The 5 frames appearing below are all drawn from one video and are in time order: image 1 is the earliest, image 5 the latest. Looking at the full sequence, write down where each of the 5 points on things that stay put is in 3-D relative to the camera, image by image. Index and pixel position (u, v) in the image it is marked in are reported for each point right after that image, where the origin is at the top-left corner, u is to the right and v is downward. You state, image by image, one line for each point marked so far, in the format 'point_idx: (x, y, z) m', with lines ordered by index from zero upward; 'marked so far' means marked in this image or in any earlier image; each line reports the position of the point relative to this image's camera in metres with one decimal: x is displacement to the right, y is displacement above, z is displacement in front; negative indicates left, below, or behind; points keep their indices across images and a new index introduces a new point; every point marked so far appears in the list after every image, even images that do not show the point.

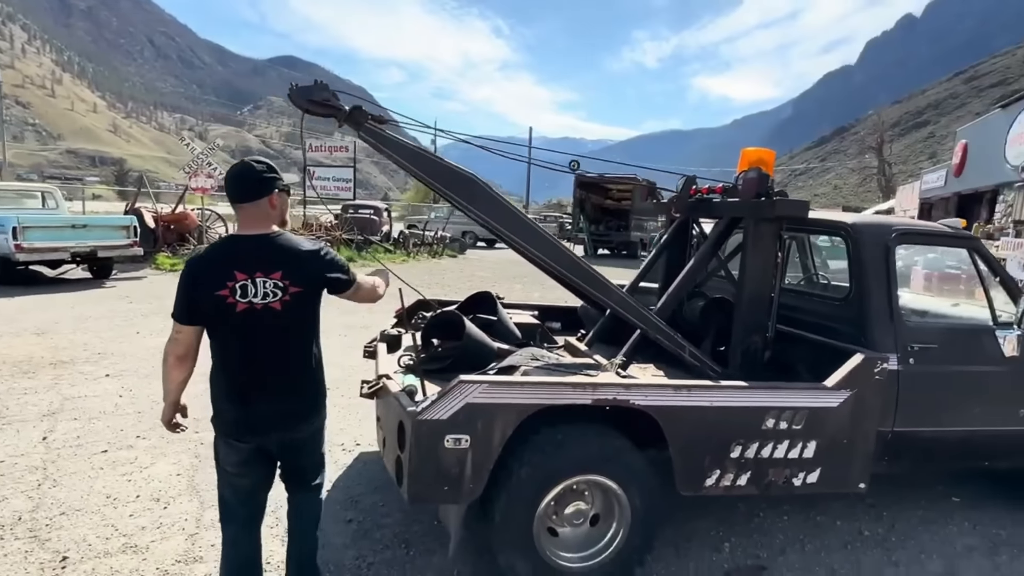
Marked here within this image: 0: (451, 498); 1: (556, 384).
0: (-0.3, -0.9, +2.9) m
1: (+0.2, -0.4, +2.9) m
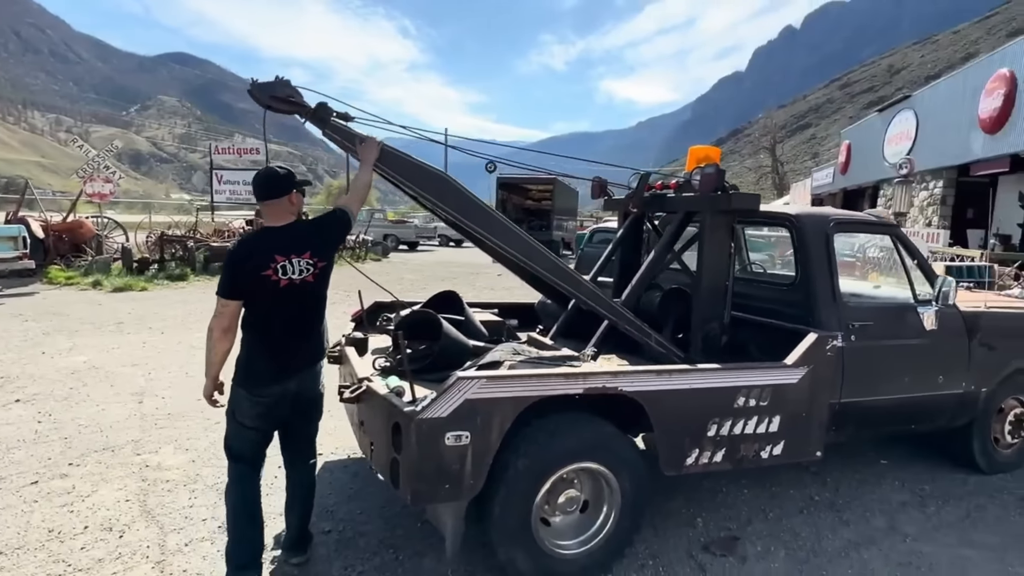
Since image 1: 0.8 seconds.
0: (-0.3, -0.9, +2.9) m
1: (+0.2, -0.4, +3.0) m
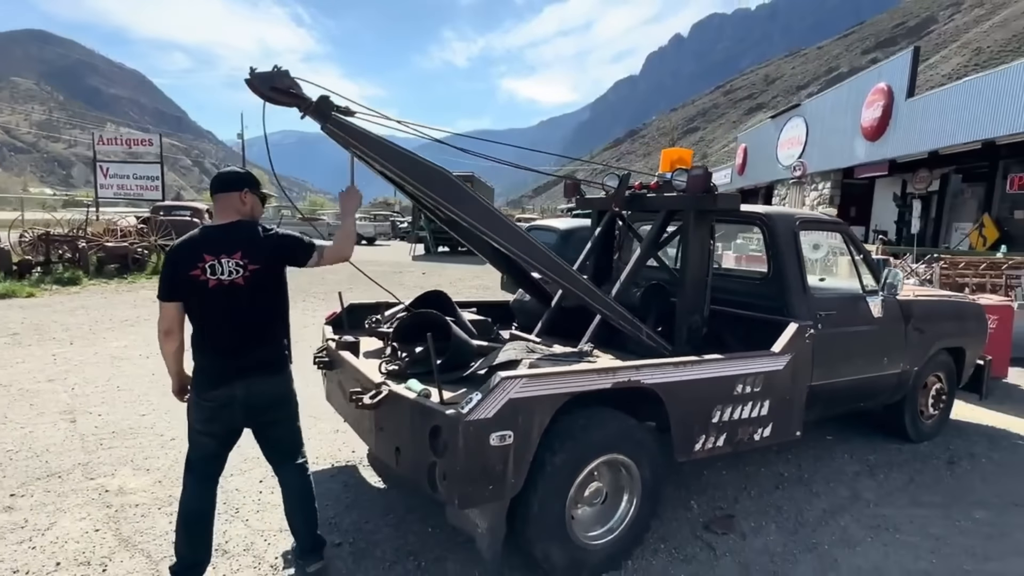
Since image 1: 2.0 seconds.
0: (-0.1, -0.9, +2.9) m
1: (+0.3, -0.4, +3.1) m
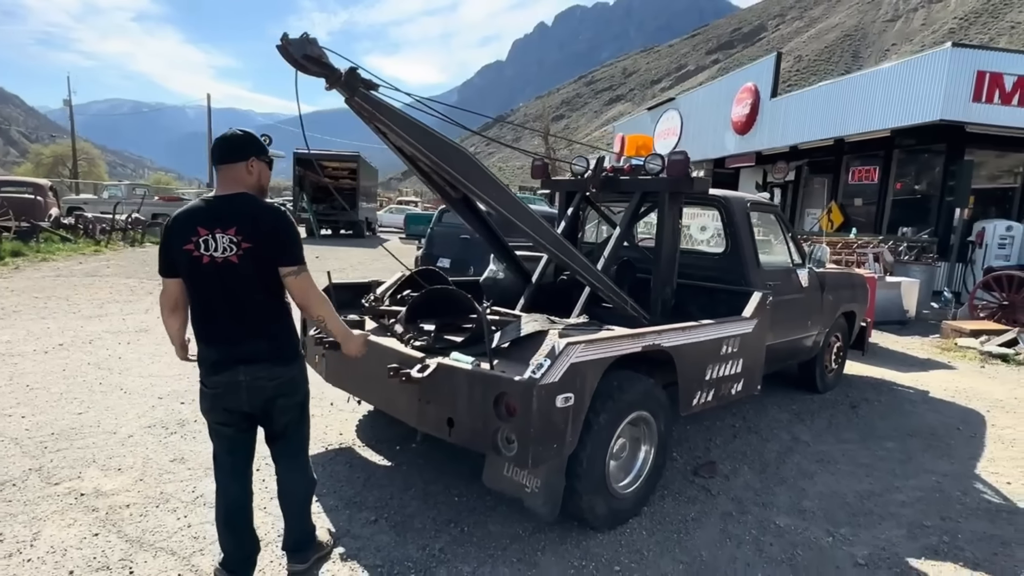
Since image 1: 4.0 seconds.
0: (+0.2, -0.8, +3.1) m
1: (+0.6, -0.3, +3.4) m
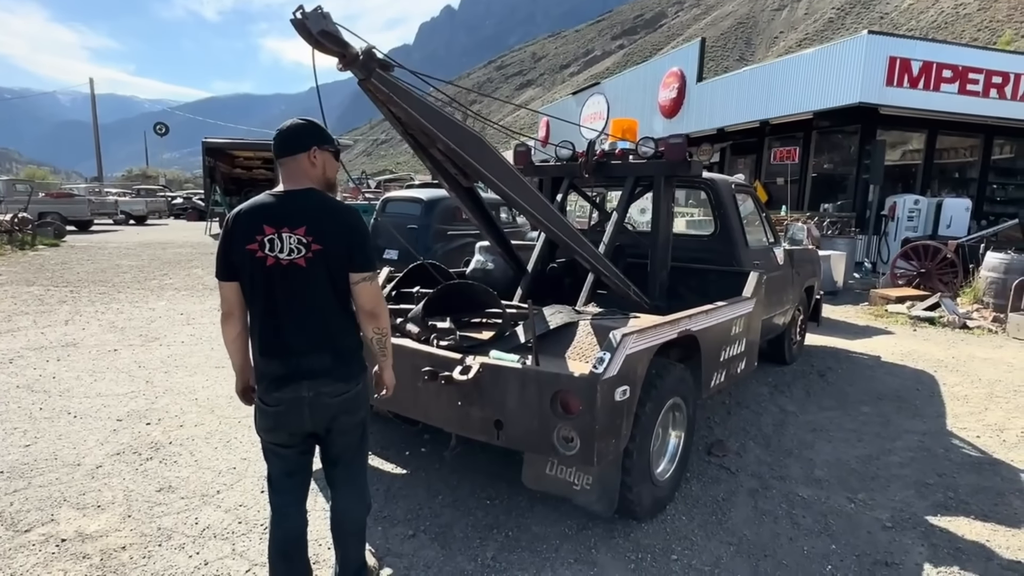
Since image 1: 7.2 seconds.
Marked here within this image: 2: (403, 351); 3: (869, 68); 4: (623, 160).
0: (+0.5, -0.8, +3.0) m
1: (+0.8, -0.2, +3.3) m
2: (-0.6, -0.3, +3.4) m
3: (+6.0, +3.7, +10.9) m
4: (+0.8, +0.9, +4.7) m
